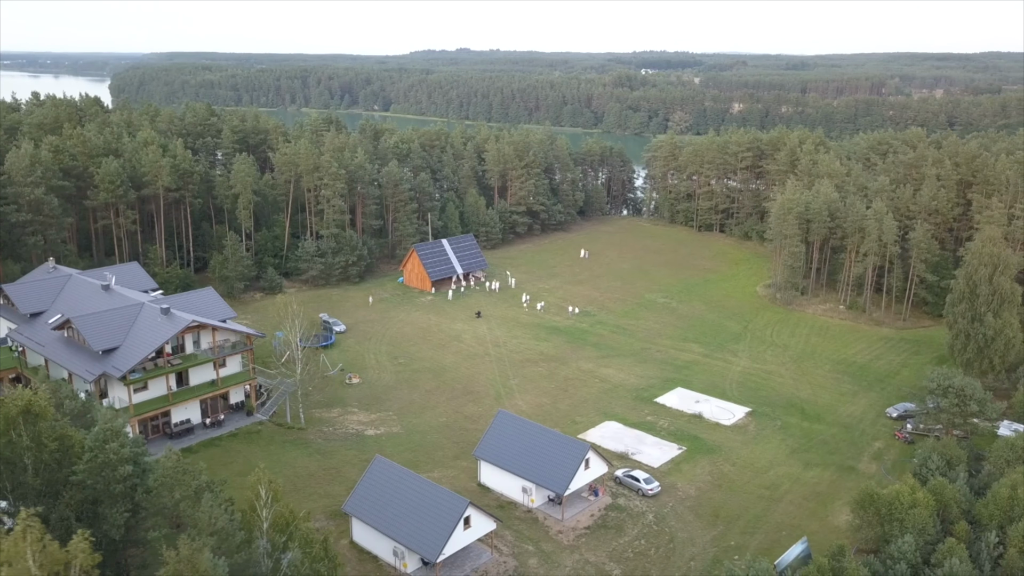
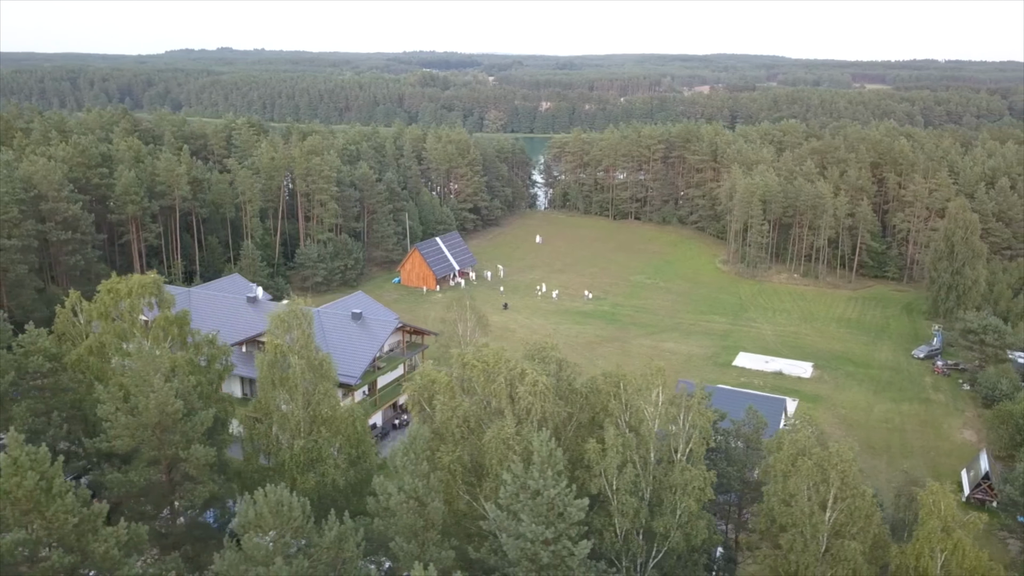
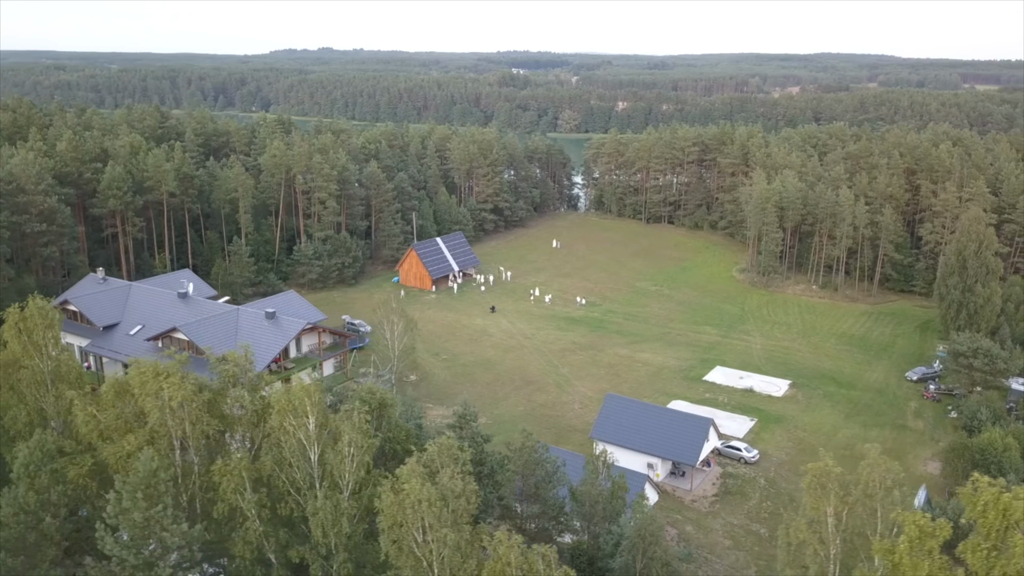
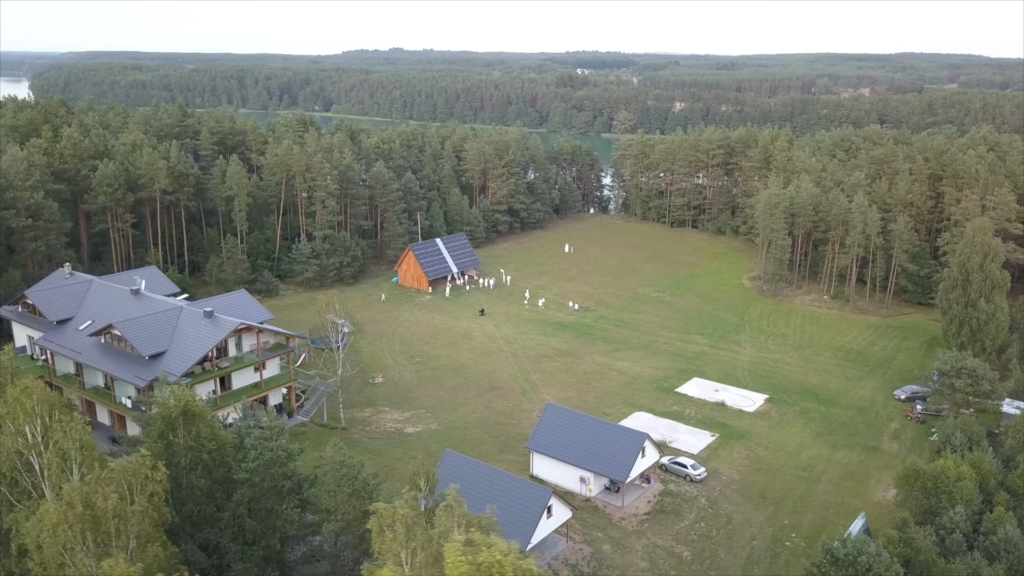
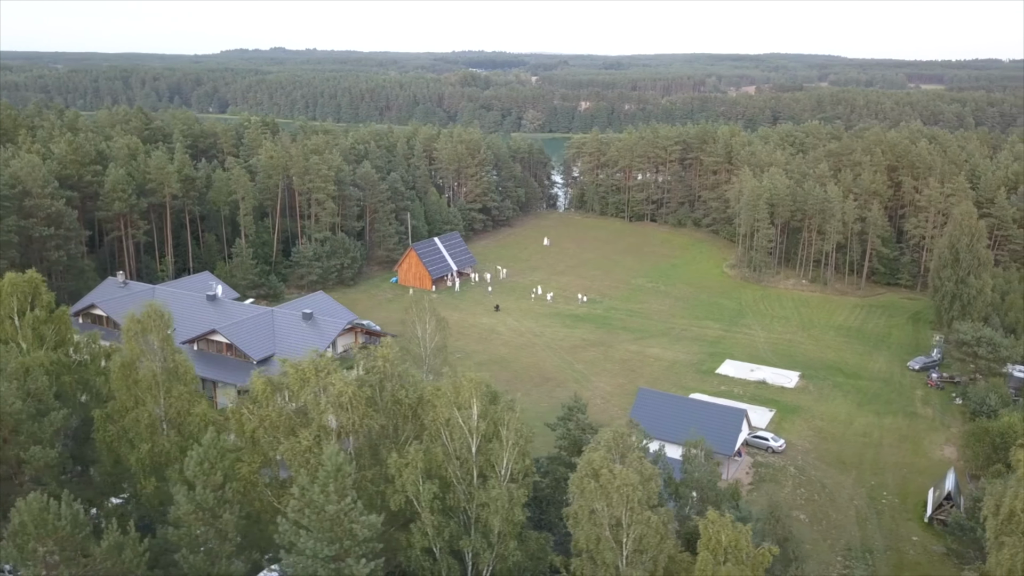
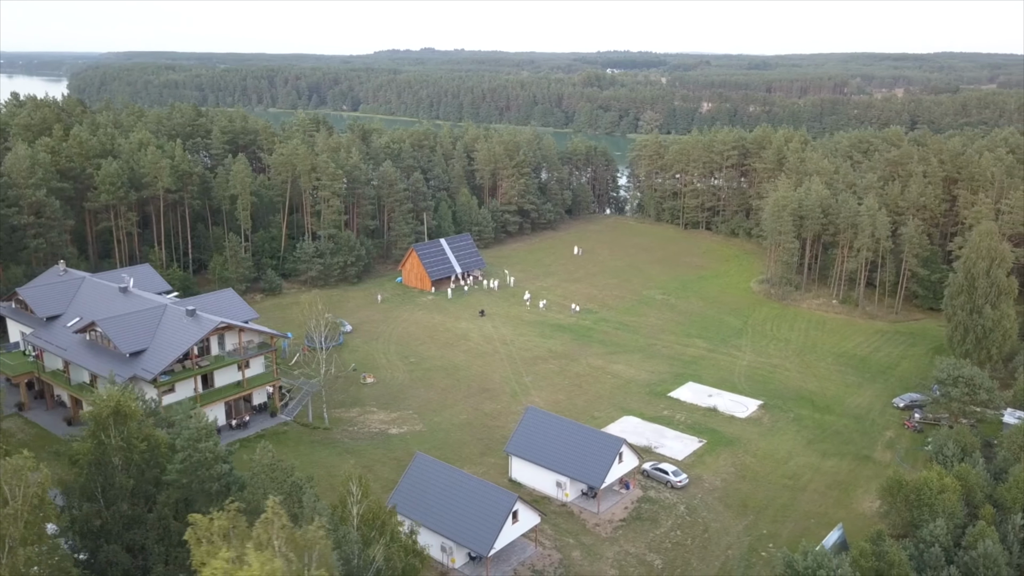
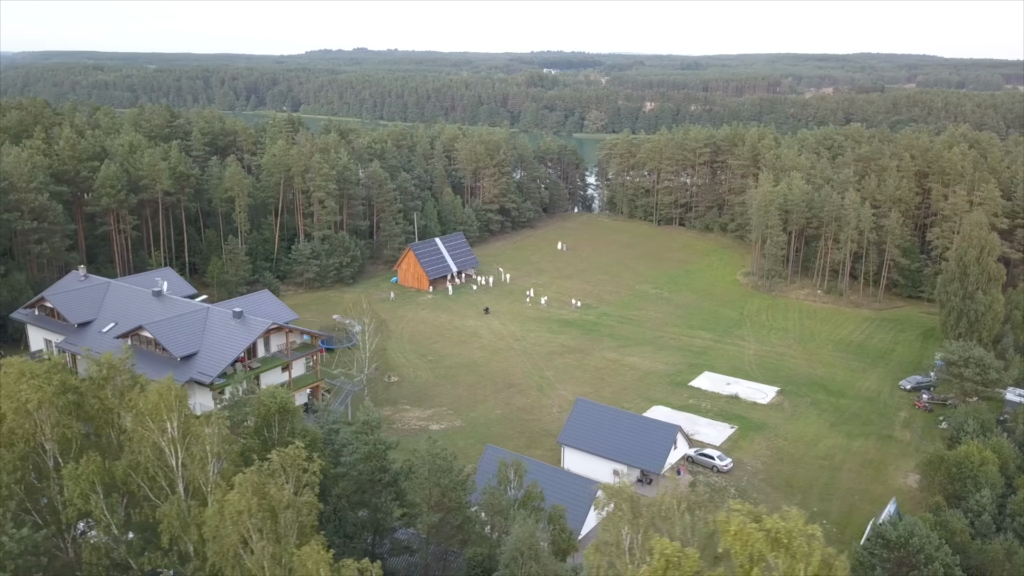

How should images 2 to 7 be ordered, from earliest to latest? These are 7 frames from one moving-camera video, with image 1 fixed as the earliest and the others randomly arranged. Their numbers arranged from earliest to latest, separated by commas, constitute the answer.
6, 4, 7, 3, 5, 2
